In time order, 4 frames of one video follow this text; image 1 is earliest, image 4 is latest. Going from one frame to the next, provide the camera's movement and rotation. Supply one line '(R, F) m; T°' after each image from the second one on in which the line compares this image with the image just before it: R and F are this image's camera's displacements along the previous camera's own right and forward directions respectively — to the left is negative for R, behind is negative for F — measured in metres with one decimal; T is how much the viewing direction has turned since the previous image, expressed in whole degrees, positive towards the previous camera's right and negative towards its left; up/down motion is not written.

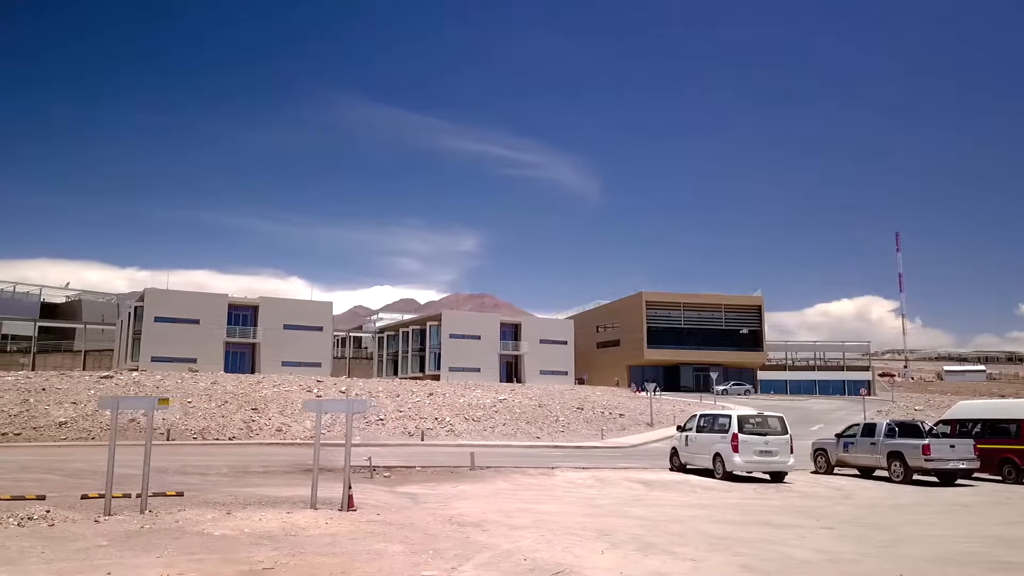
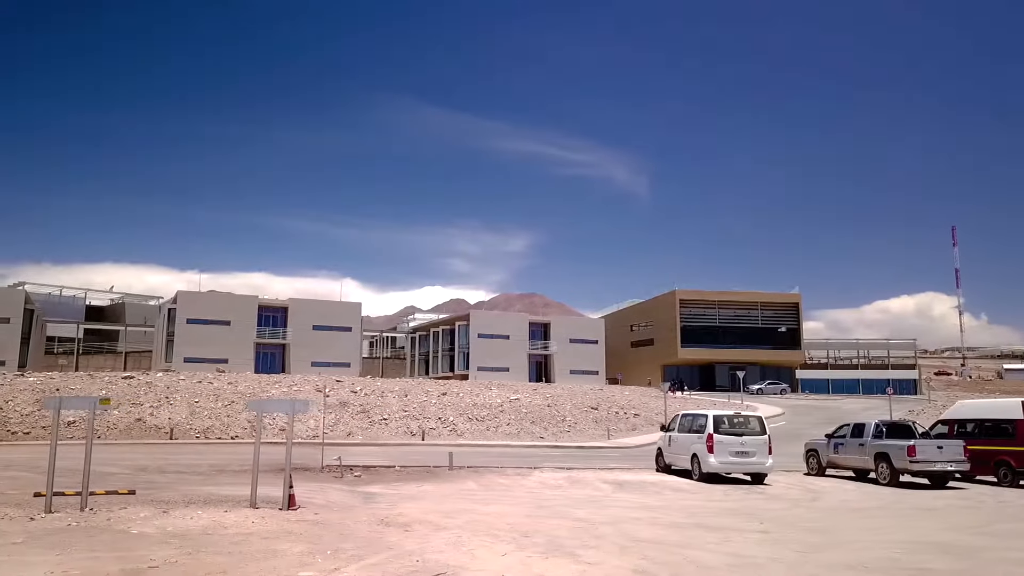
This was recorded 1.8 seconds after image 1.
(+2.1, +0.2) m; -3°
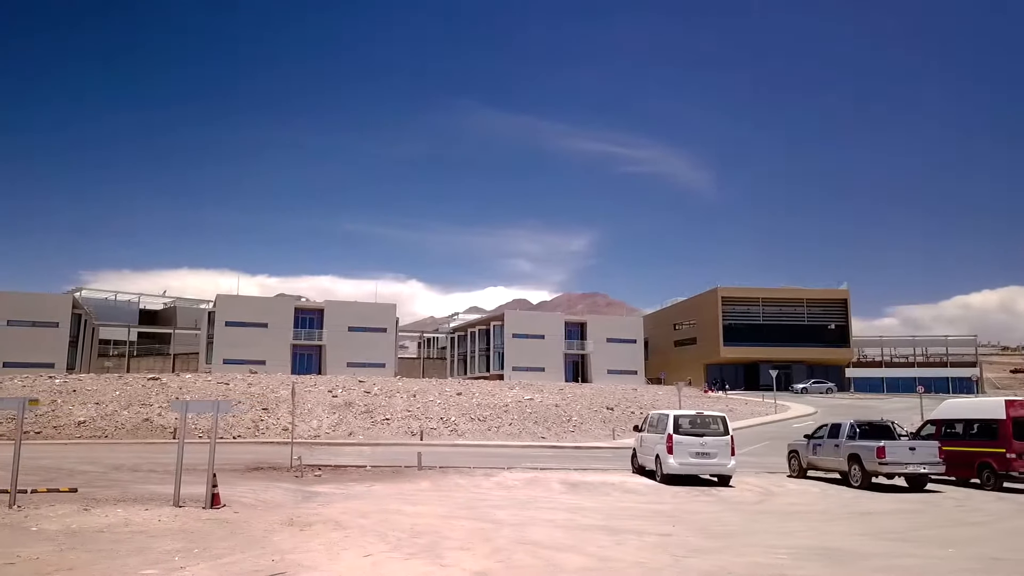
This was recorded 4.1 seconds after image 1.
(+2.8, +0.2) m; -4°
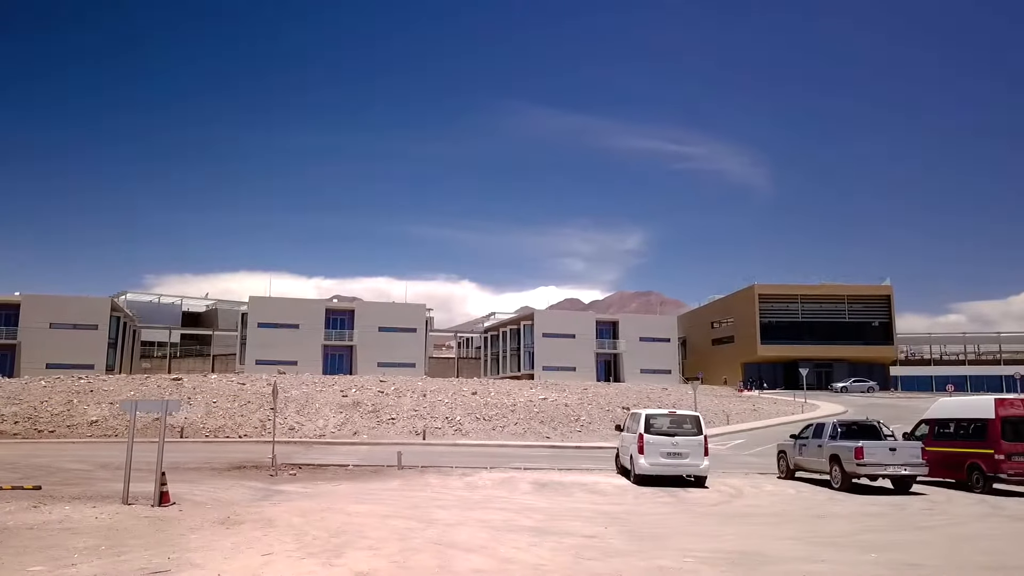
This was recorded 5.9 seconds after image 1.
(+2.1, +0.2) m; -3°
